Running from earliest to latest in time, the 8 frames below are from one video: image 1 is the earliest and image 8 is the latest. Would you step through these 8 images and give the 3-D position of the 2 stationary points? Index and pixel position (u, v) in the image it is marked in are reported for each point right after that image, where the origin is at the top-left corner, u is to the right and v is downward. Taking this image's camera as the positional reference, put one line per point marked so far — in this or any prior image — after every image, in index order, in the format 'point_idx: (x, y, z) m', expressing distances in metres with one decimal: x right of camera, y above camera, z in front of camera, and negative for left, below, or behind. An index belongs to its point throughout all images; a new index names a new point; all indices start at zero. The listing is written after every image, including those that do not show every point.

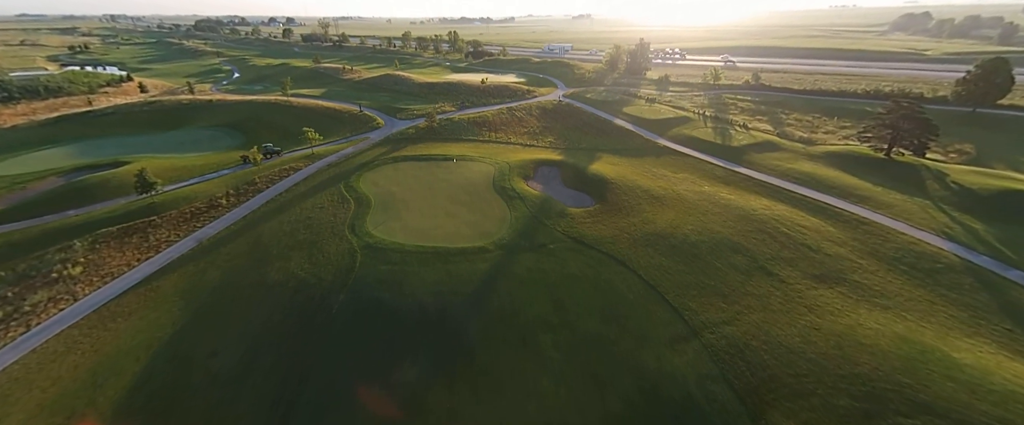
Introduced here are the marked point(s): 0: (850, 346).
0: (+18.2, -7.1, +19.1) m
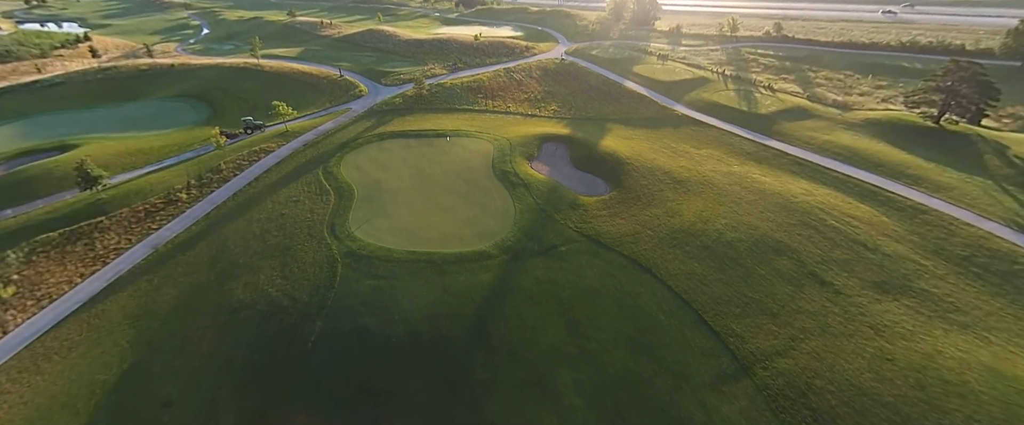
0: (+18.8, -7.7, +15.8) m
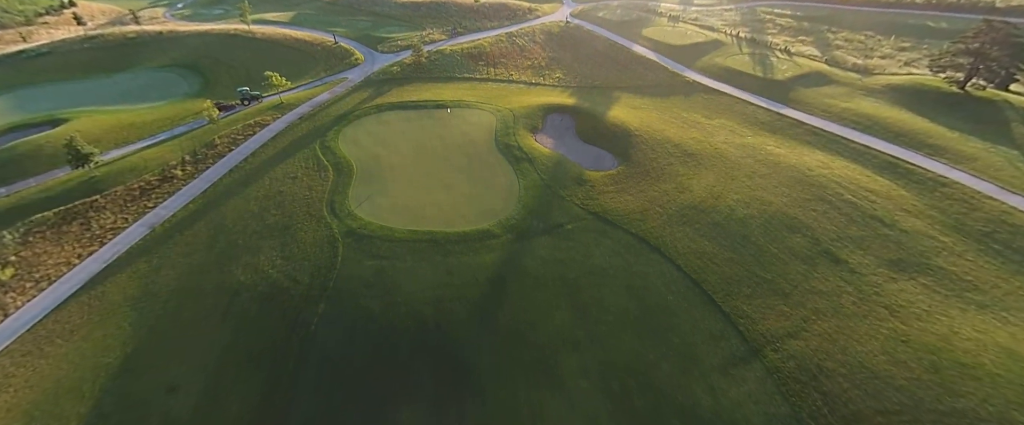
0: (+19.1, -6.8, +15.4) m
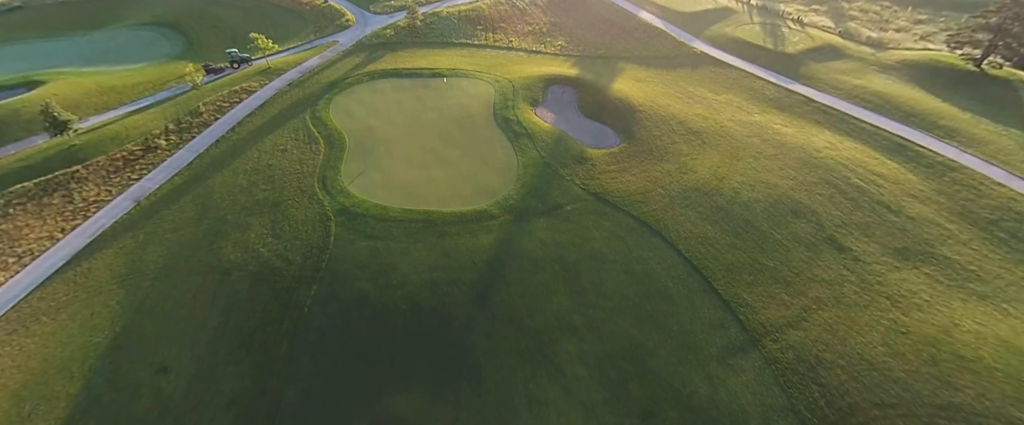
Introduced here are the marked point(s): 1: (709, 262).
0: (+18.9, -6.4, +15.4) m
1: (+11.1, -2.8, +19.9) m
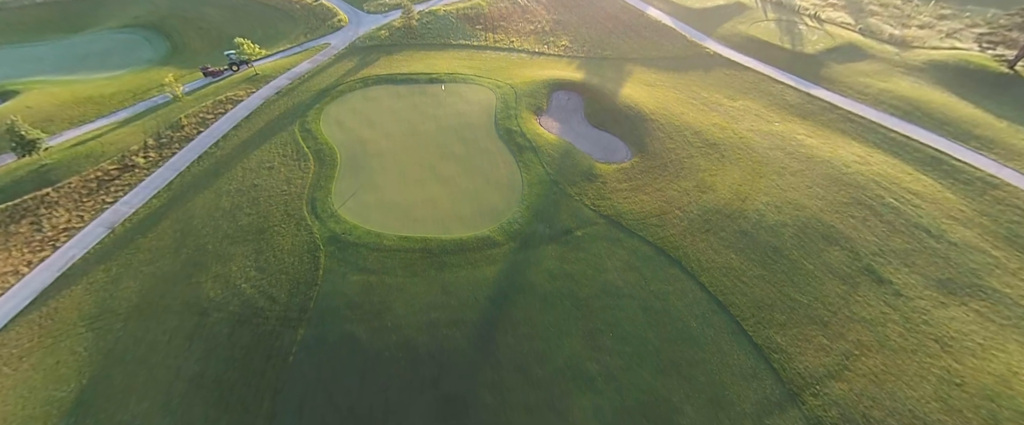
0: (+19.3, -8.0, +13.7) m
1: (+11.4, -4.3, +18.1) m
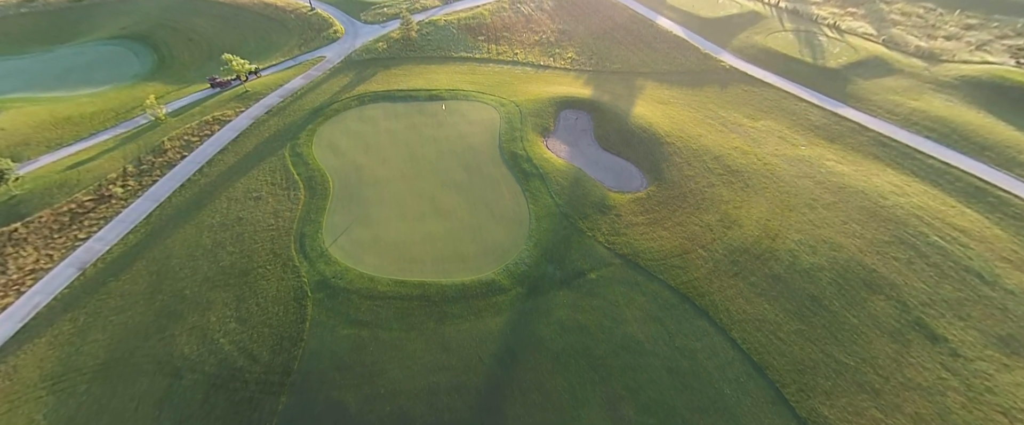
0: (+19.7, -10.3, +11.6) m
1: (+11.8, -6.6, +16.1) m
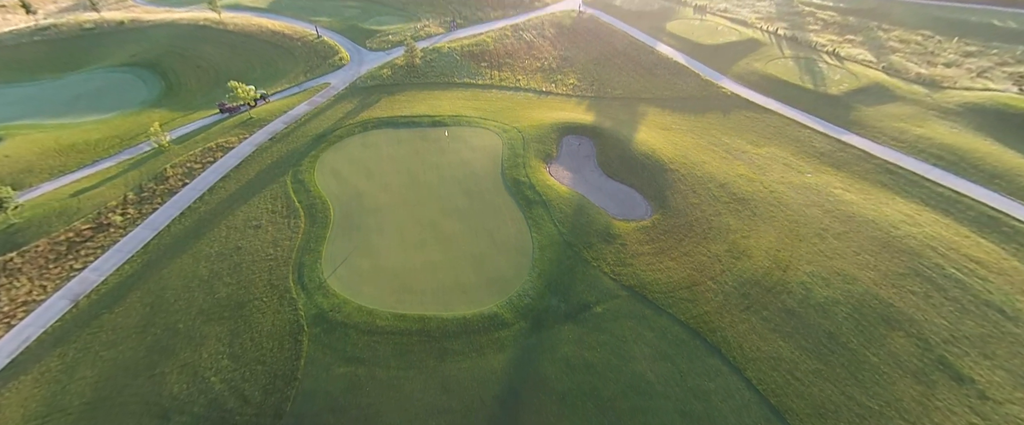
0: (+19.8, -11.5, +10.6) m
1: (+12.0, -8.1, +15.2) m
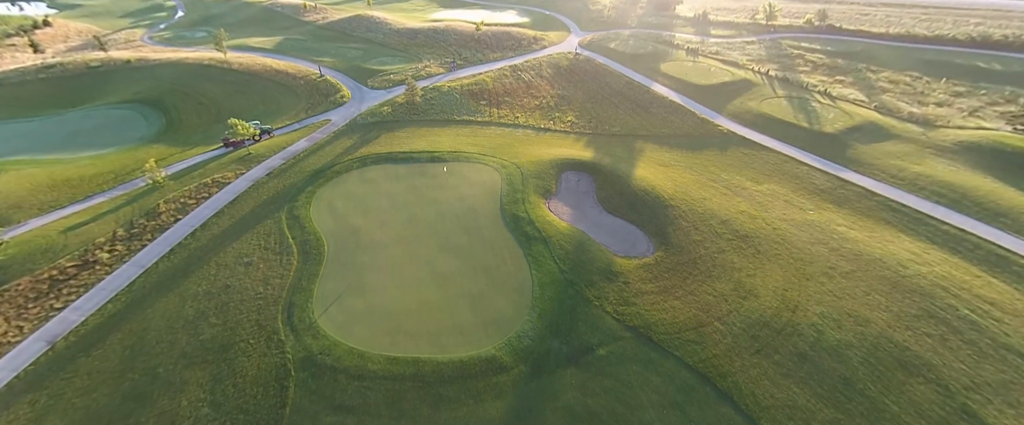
0: (+19.8, -12.7, +9.2) m
1: (+11.9, -9.7, +14.1) m
